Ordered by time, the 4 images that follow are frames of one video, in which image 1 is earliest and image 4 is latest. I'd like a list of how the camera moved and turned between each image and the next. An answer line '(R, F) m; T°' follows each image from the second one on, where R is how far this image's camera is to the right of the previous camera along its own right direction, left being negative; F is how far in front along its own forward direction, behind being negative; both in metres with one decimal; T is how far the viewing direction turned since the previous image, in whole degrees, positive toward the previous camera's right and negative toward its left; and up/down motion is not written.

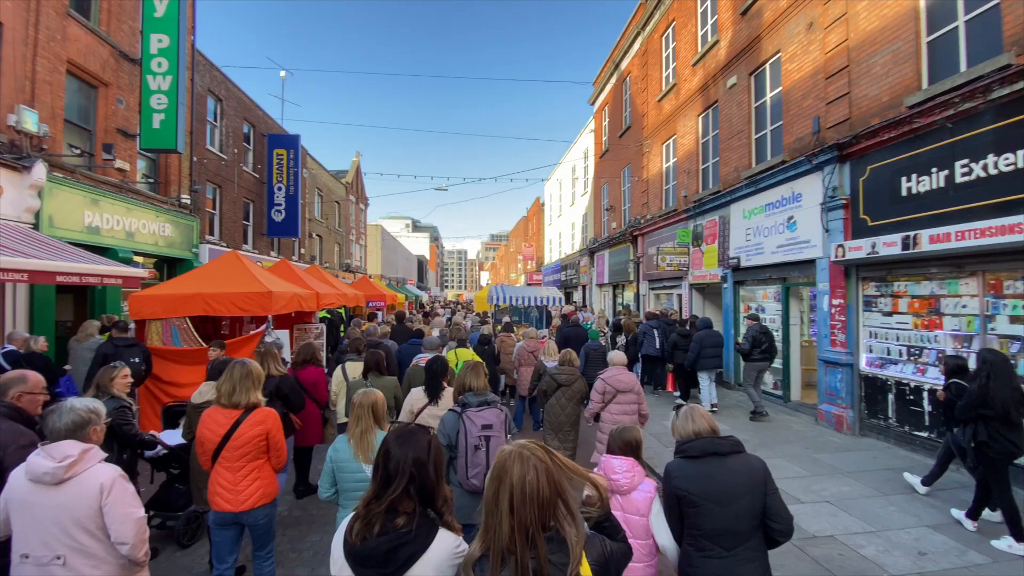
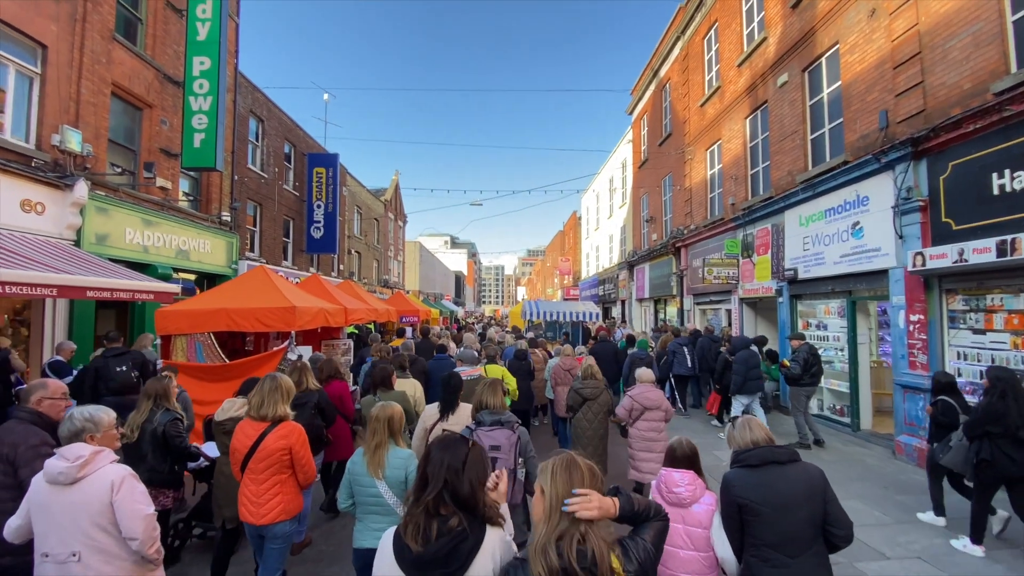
(+0.1, +0.5) m; -4°
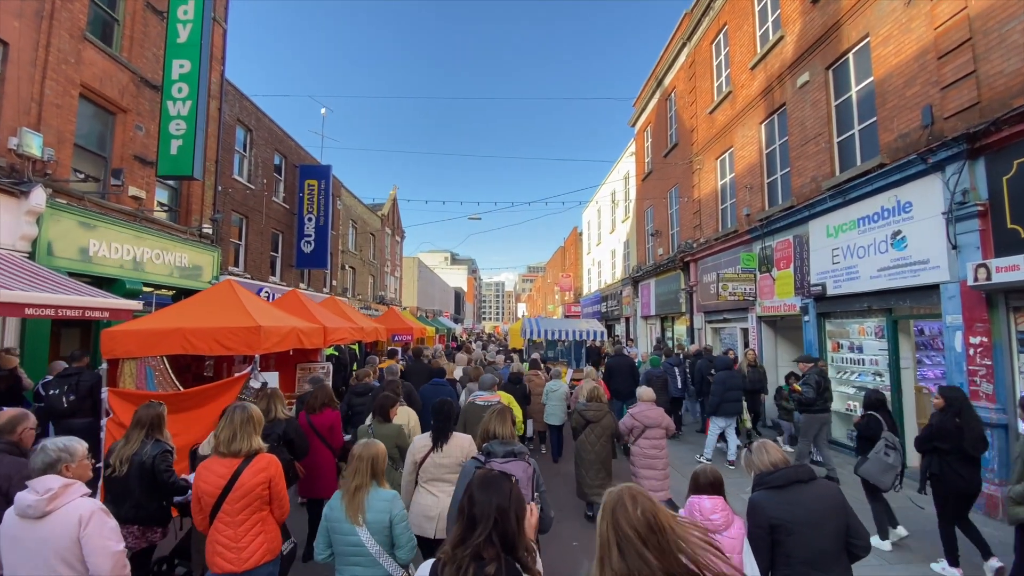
(0.0, +0.9) m; 0°
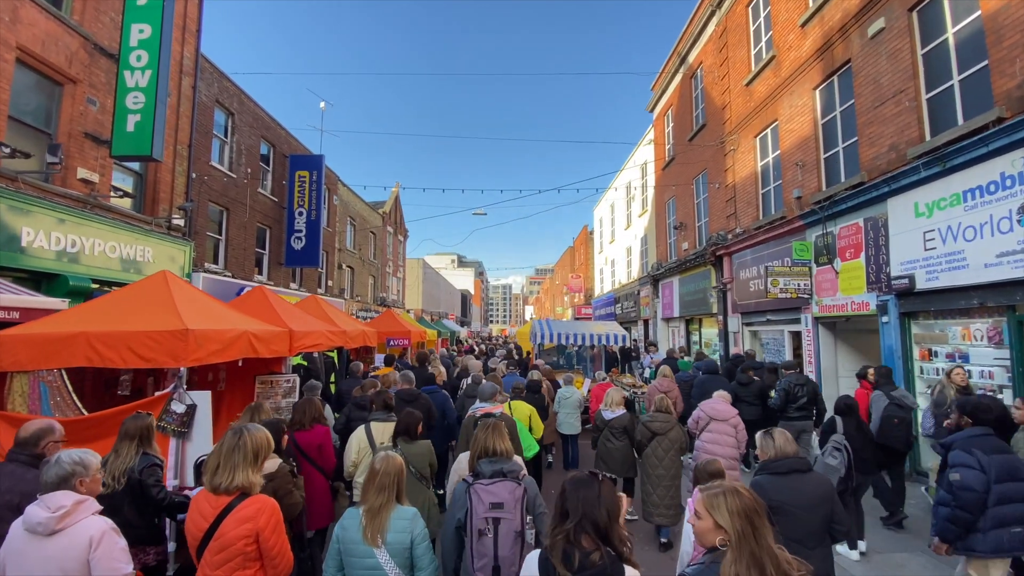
(0.0, +1.5) m; -1°
